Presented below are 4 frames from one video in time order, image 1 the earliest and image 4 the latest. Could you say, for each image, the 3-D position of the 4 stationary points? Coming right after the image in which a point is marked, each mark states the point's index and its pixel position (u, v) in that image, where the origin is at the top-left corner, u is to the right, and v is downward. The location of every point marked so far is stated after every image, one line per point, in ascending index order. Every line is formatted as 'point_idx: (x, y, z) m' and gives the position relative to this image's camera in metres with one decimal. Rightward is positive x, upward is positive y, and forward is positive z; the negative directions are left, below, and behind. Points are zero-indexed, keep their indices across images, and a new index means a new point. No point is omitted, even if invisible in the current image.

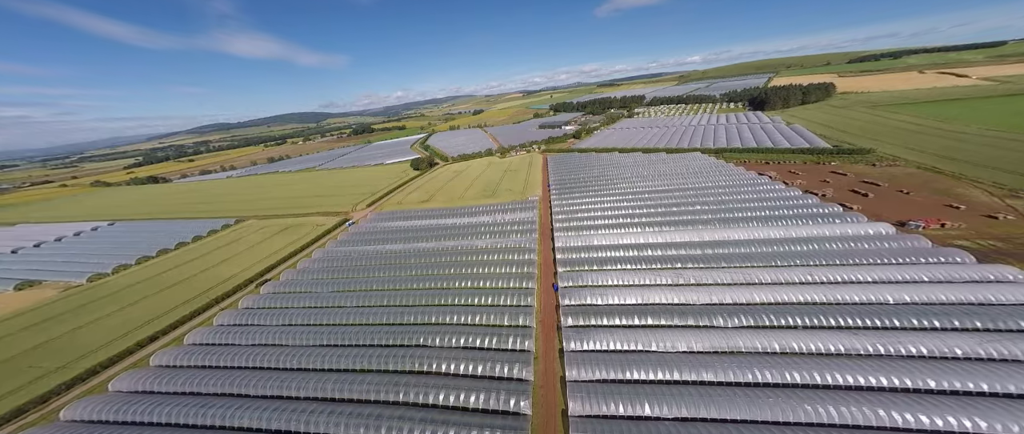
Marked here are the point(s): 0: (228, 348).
0: (-15.7, -7.3, +15.3) m
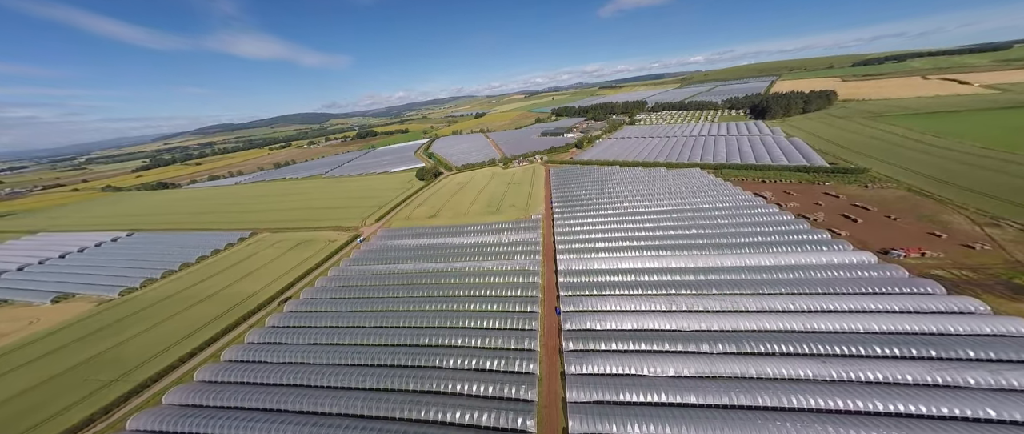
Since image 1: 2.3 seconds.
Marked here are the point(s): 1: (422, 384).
0: (-15.3, -9.2, +16.9) m
1: (-4.7, -8.8, +14.4) m
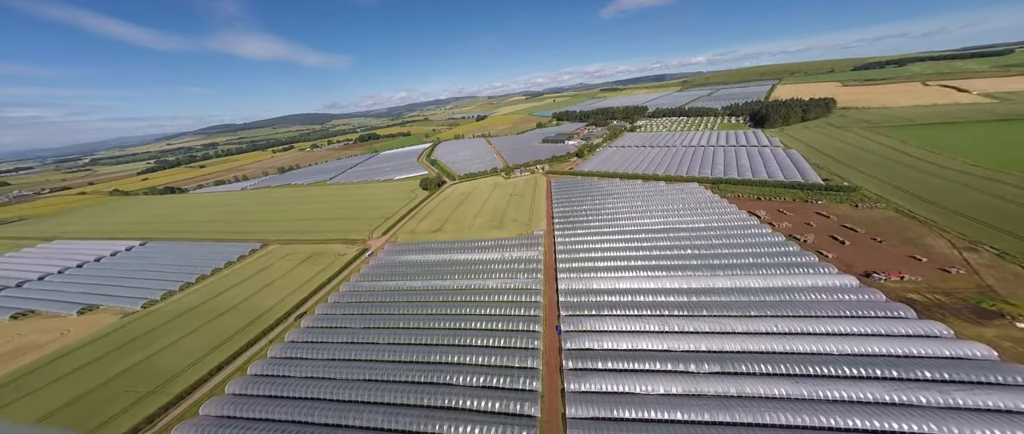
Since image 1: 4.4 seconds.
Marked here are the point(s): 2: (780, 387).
0: (-15.0, -10.9, +18.4) m
1: (-4.5, -10.6, +15.9) m
2: (+14.2, -9.0, +14.5) m
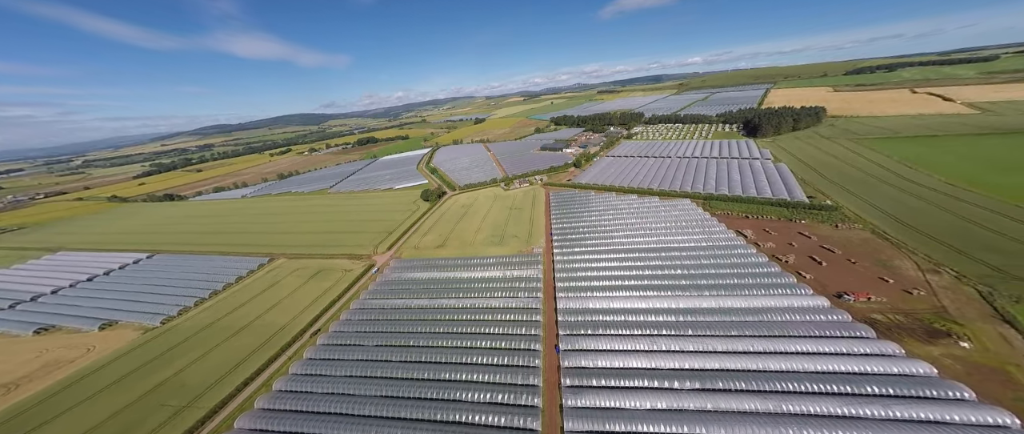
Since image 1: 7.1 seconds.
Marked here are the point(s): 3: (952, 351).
0: (-14.8, -13.1, +20.2) m
1: (-4.2, -12.8, +17.8) m
2: (+14.5, -11.3, +16.6) m
3: (+31.9, -9.8, +19.8) m
